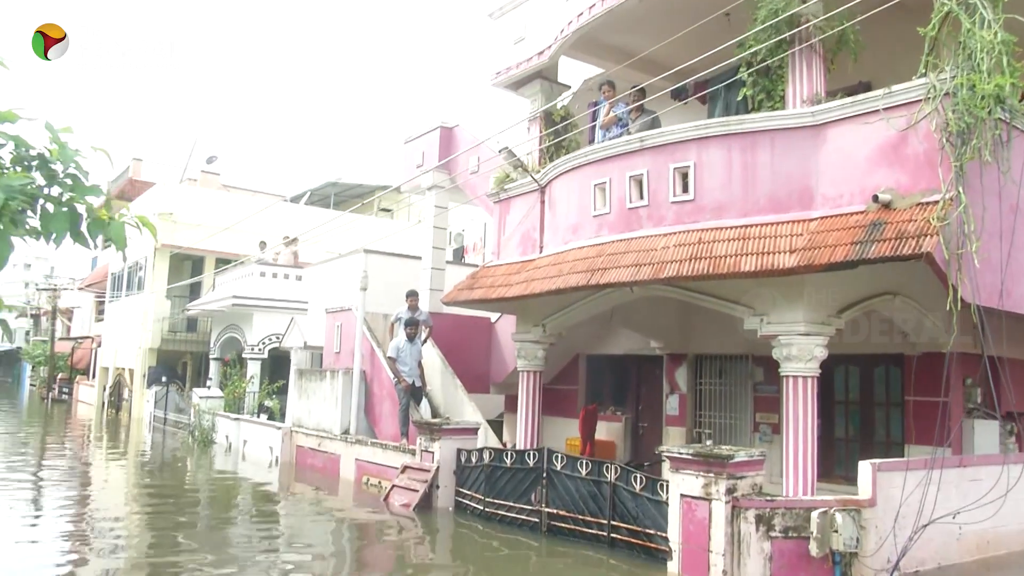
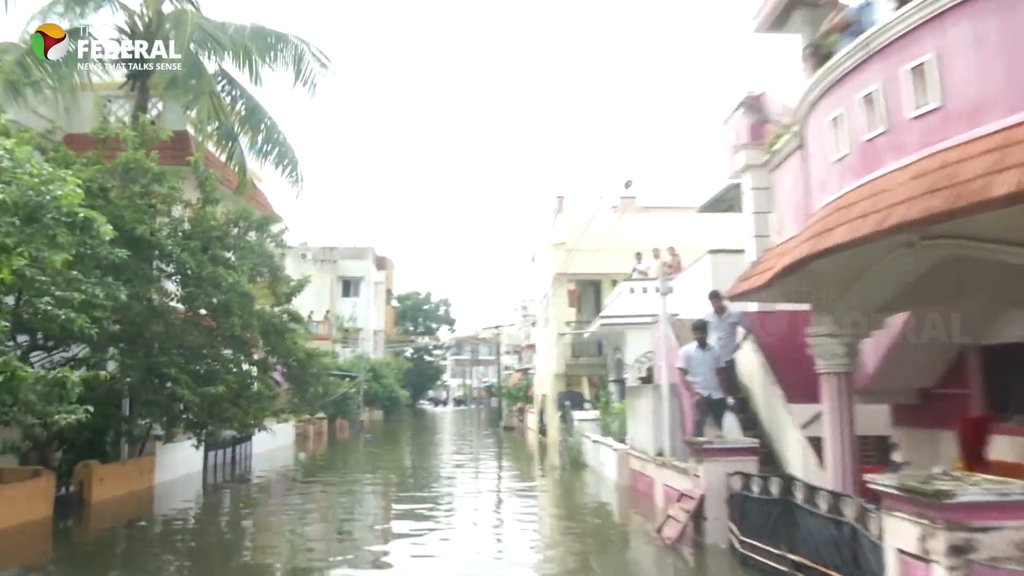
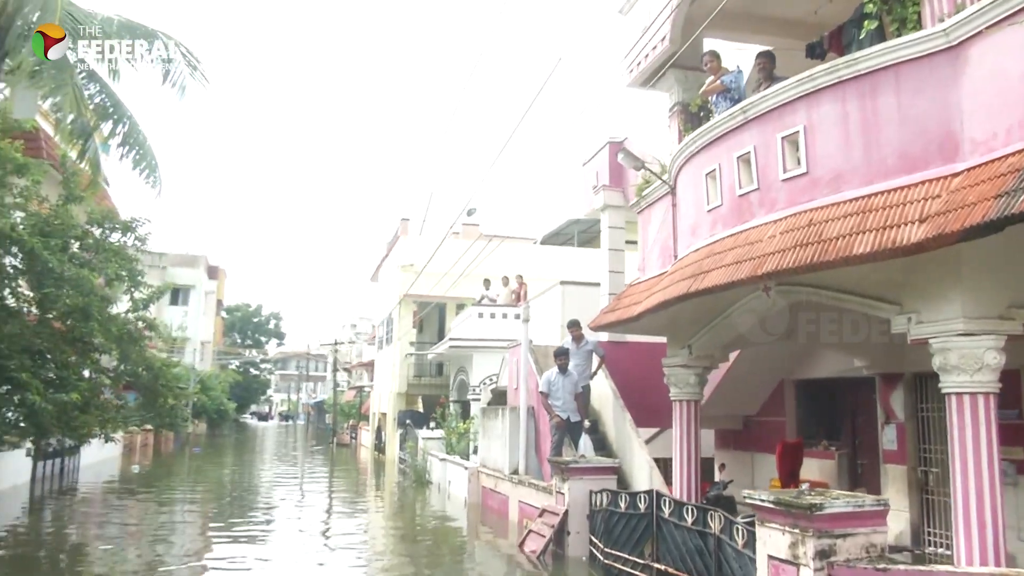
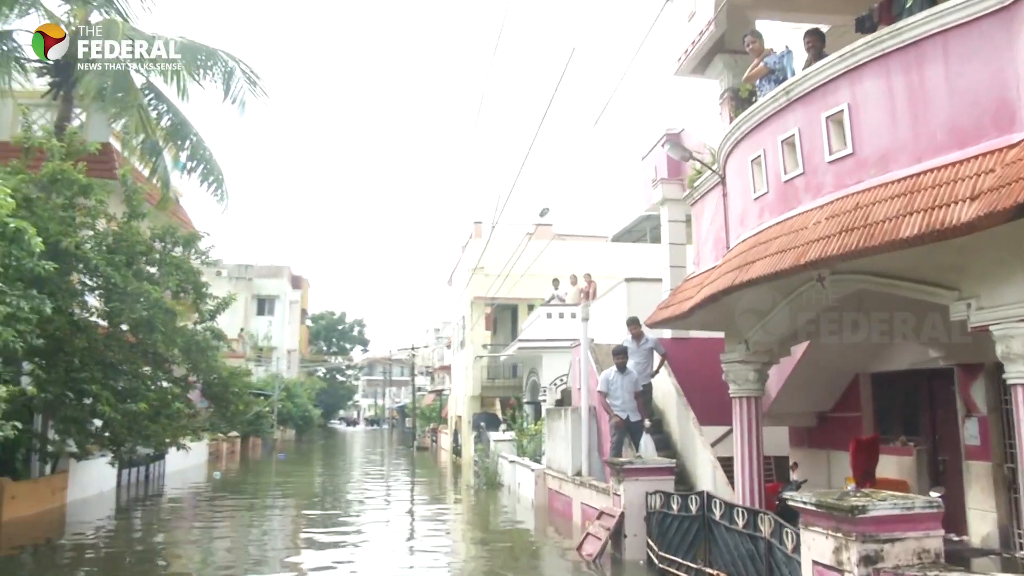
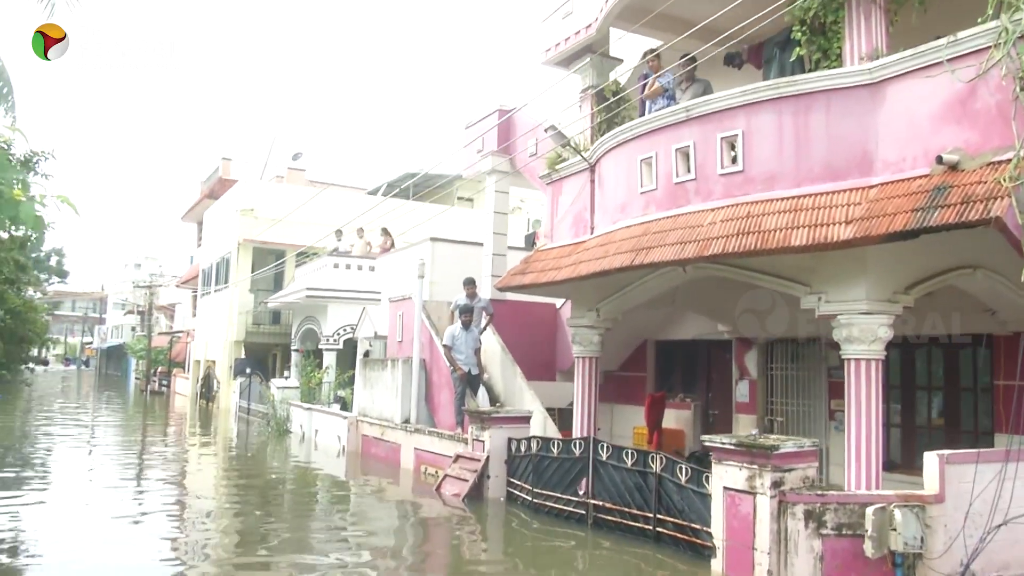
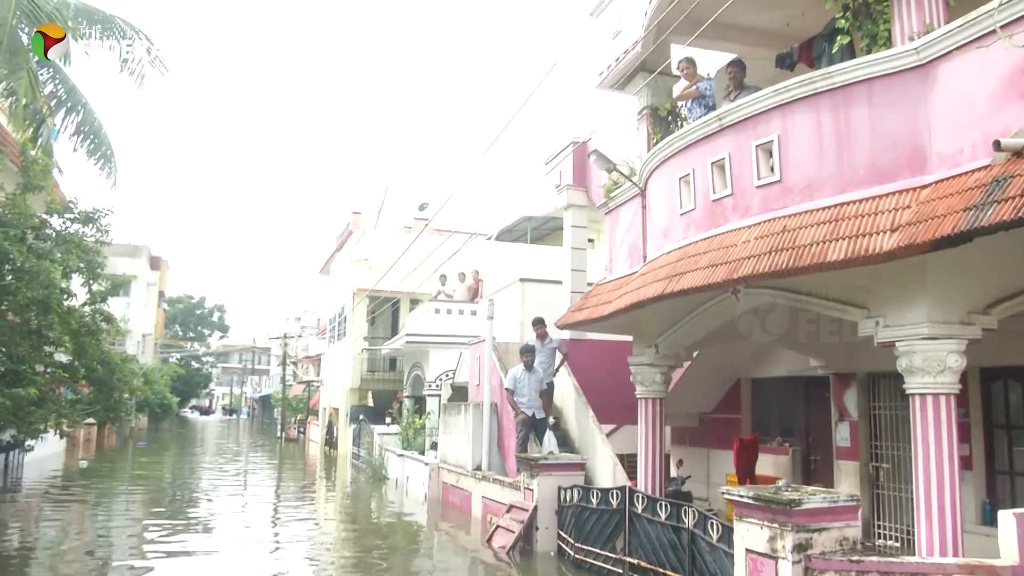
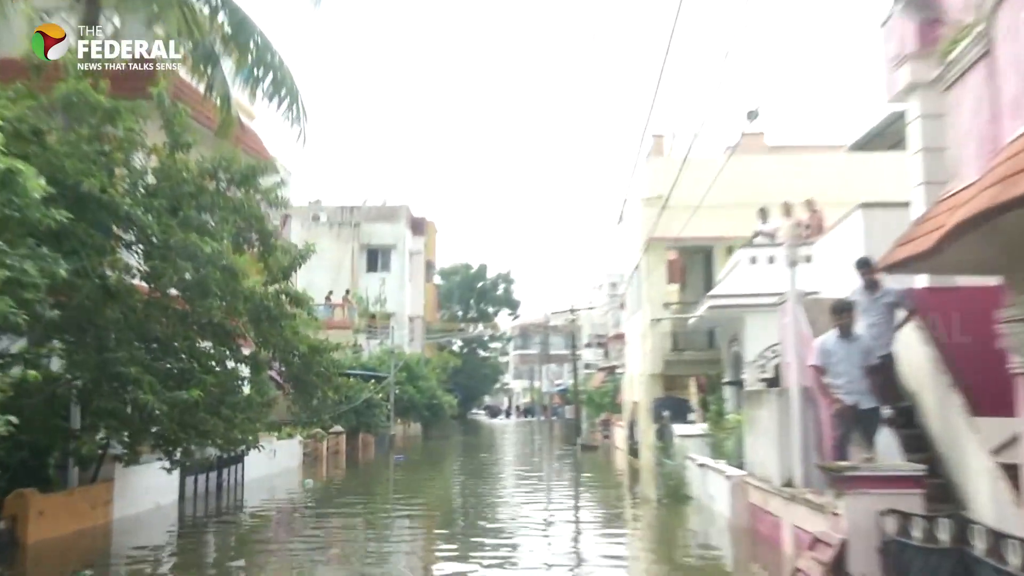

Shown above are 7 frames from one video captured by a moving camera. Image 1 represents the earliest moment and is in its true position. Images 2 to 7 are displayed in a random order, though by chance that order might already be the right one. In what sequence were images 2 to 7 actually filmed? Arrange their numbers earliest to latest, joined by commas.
5, 6, 3, 4, 2, 7
